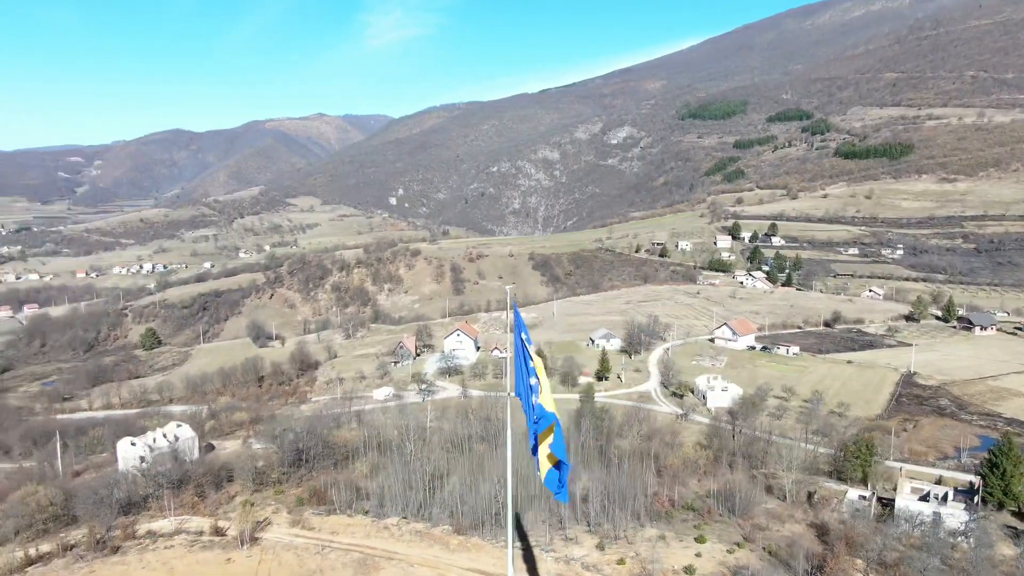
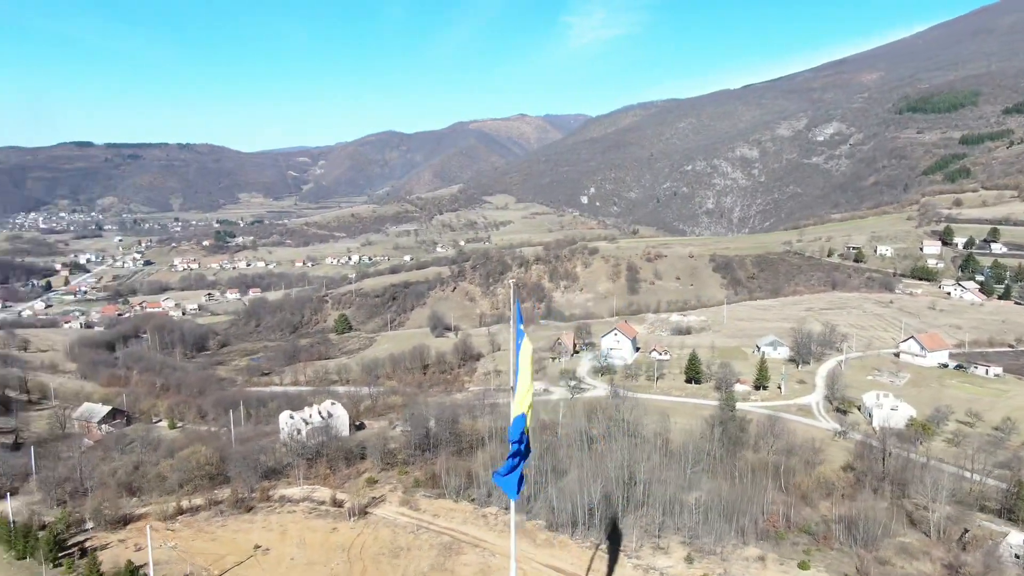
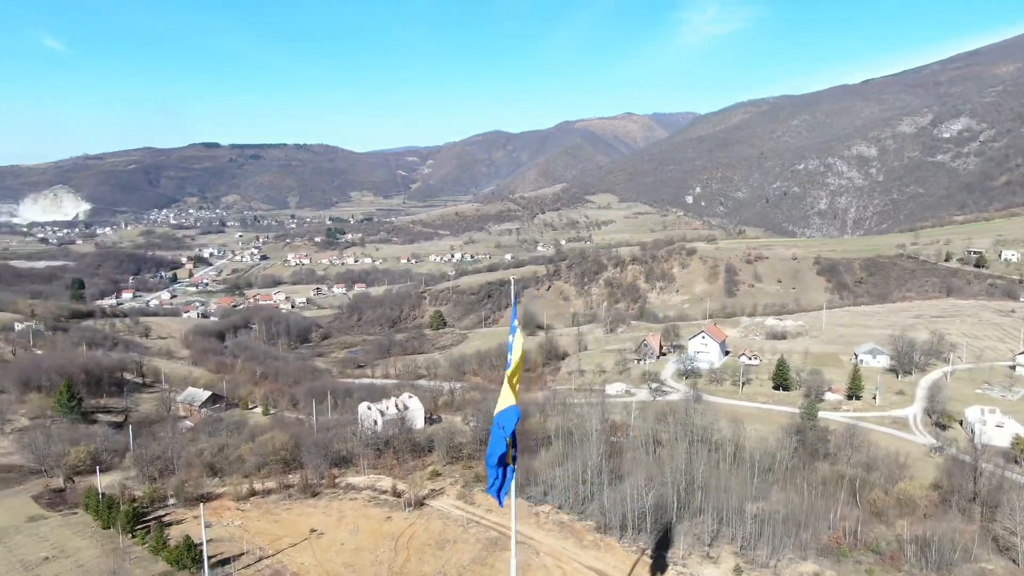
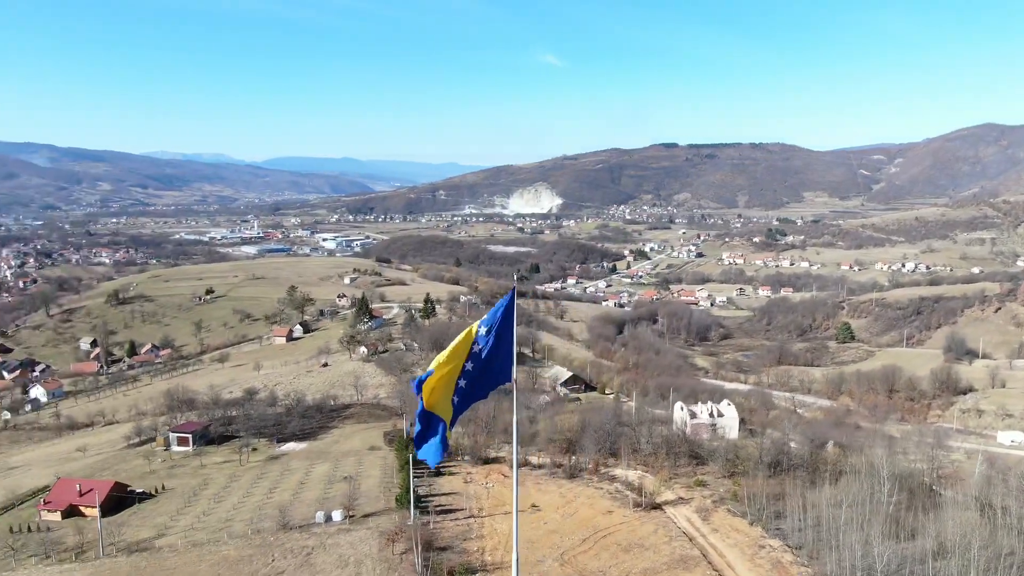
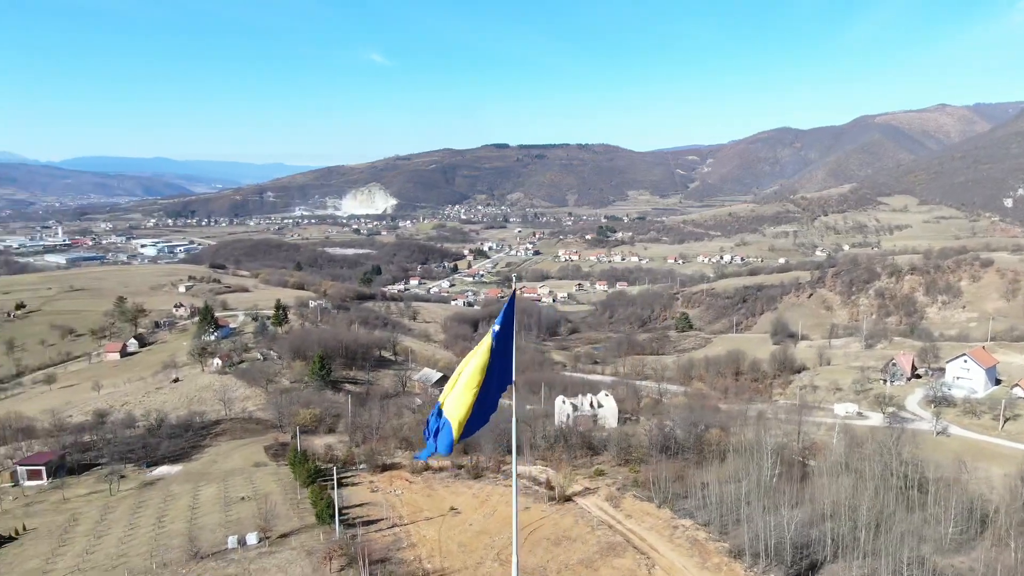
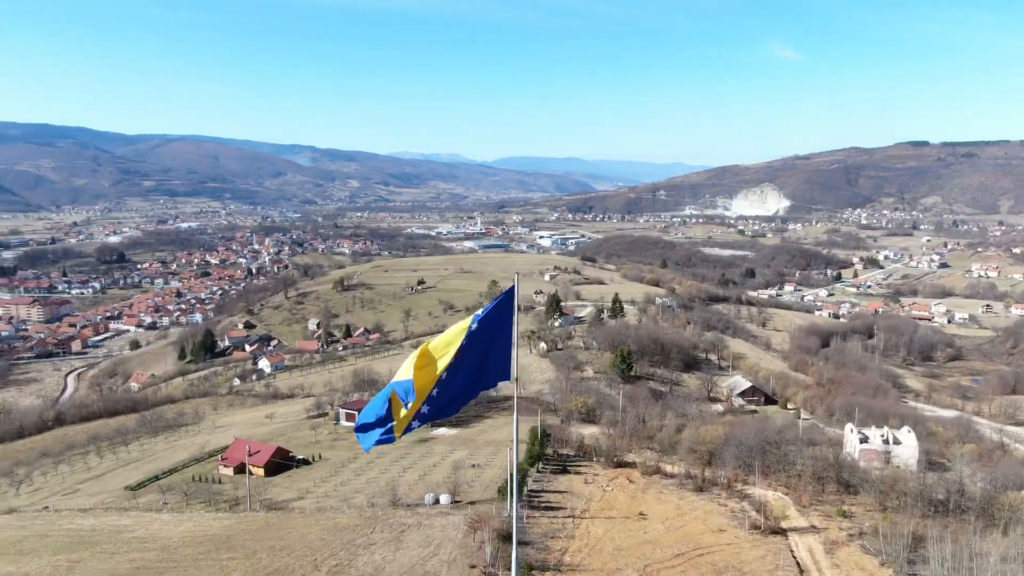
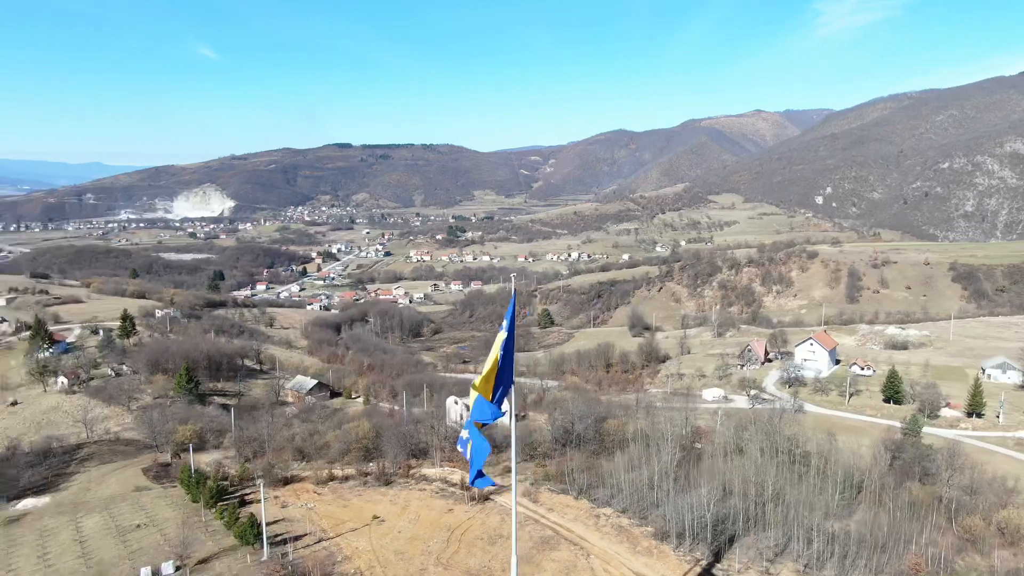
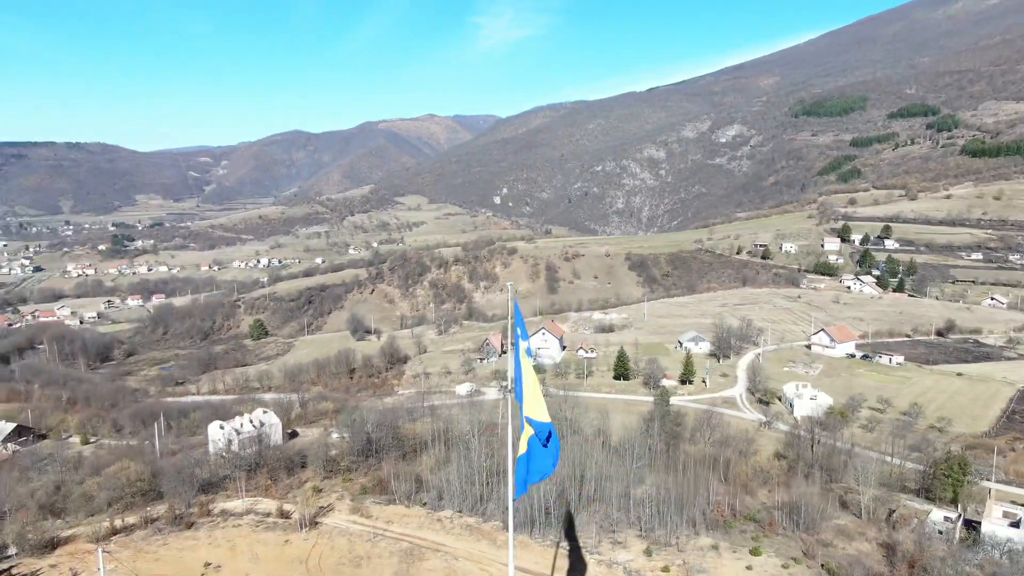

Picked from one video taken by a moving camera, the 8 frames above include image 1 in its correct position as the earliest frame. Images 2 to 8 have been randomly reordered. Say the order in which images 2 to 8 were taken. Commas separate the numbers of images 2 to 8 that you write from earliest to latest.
8, 2, 3, 7, 5, 4, 6
